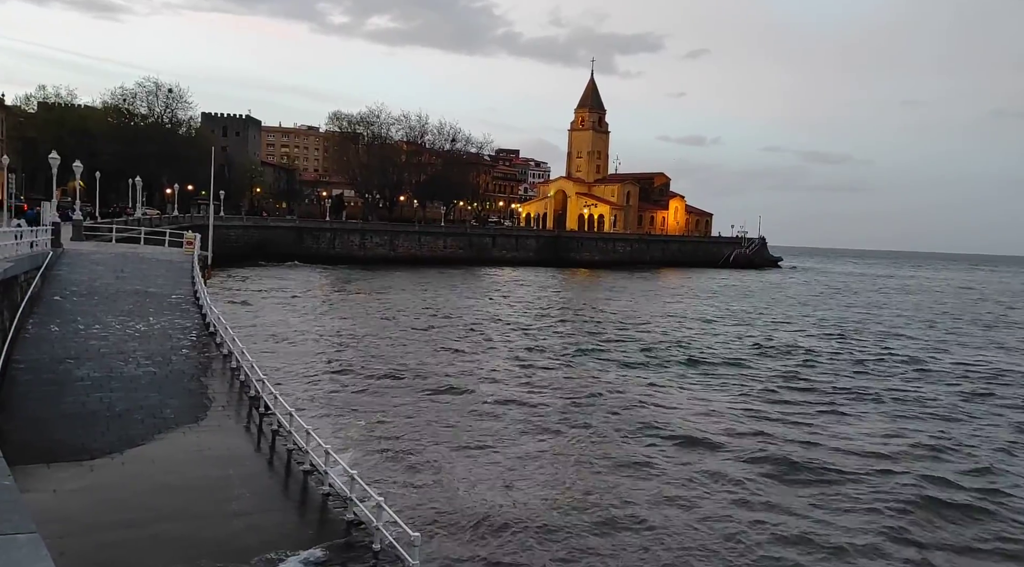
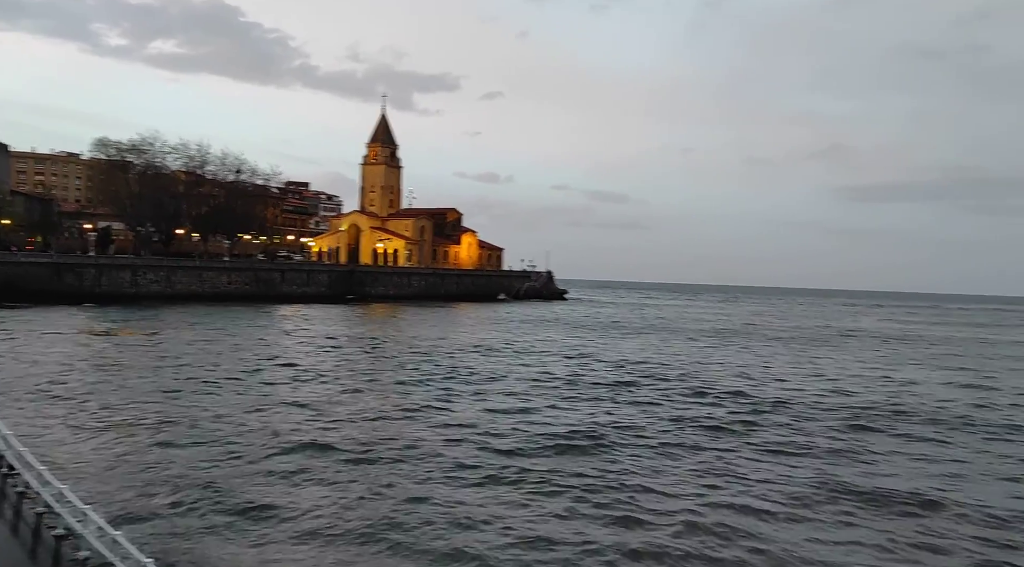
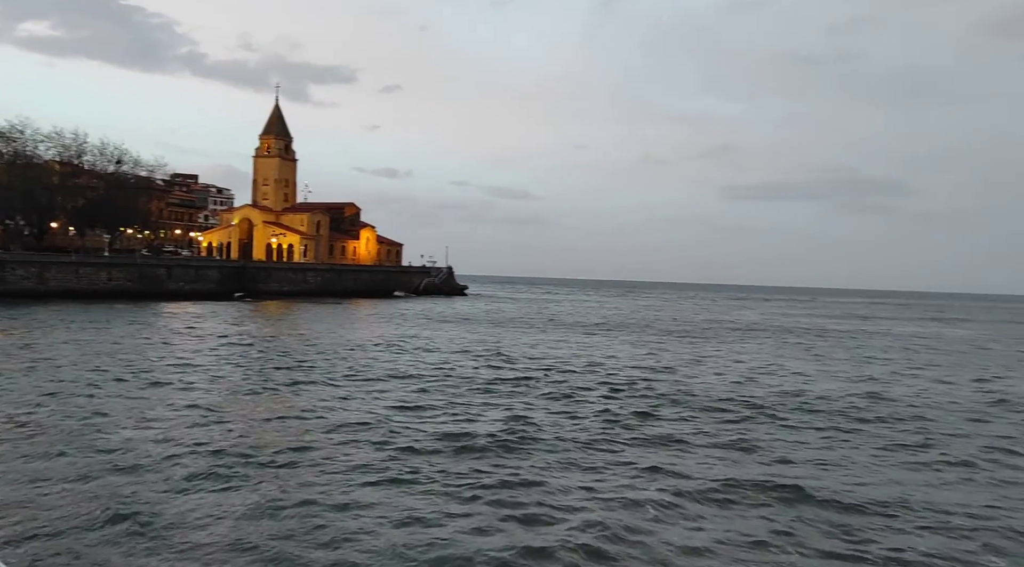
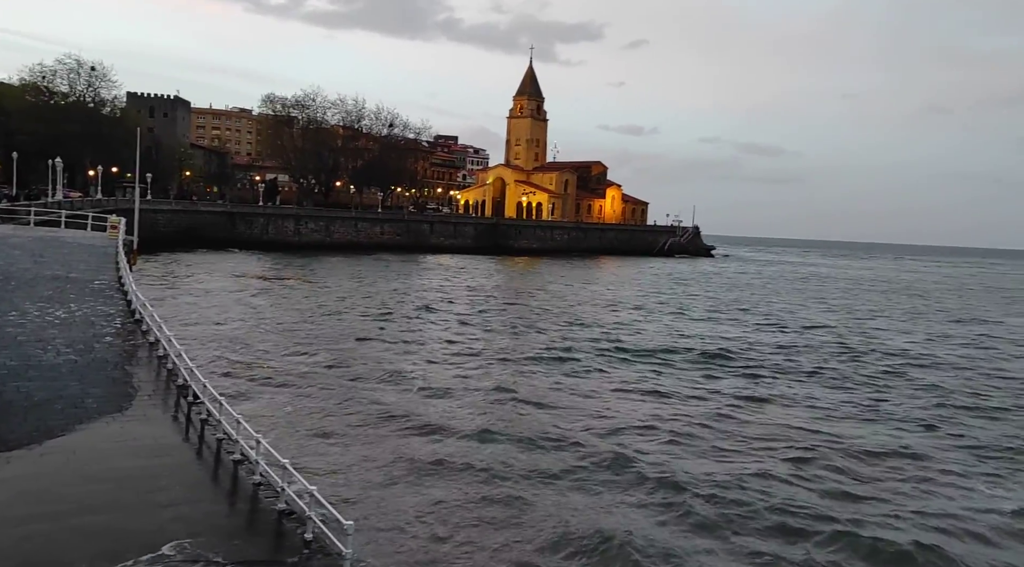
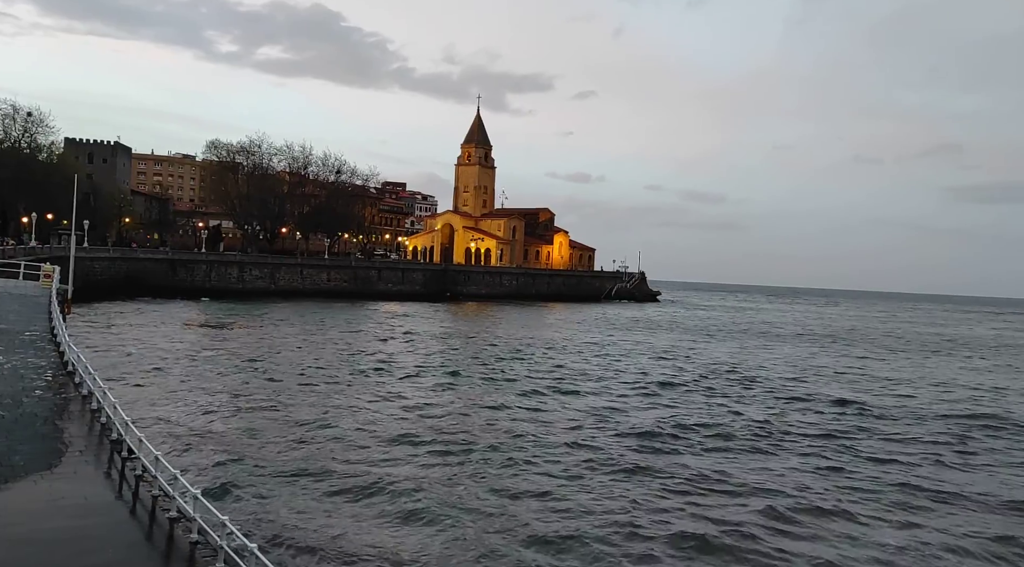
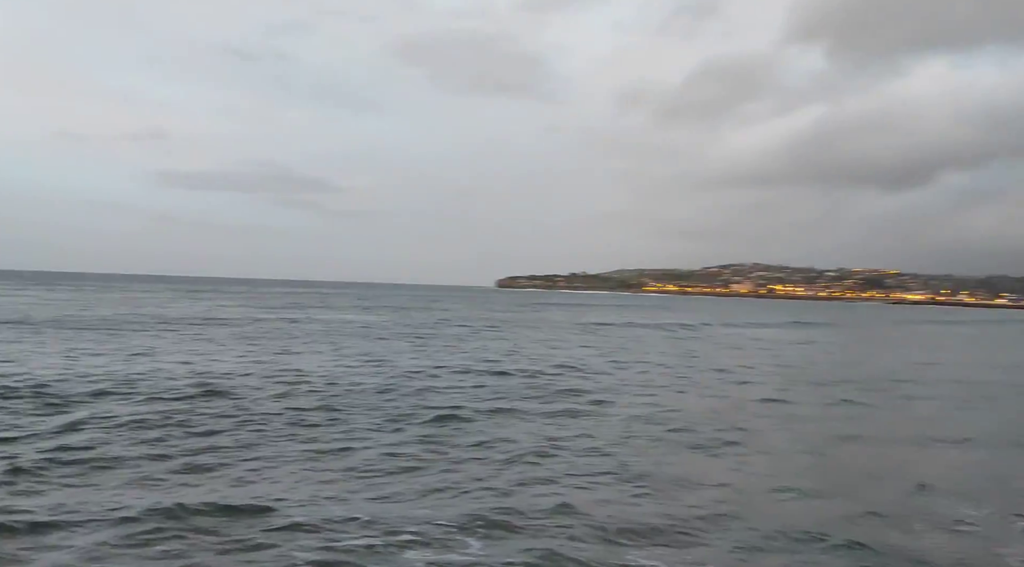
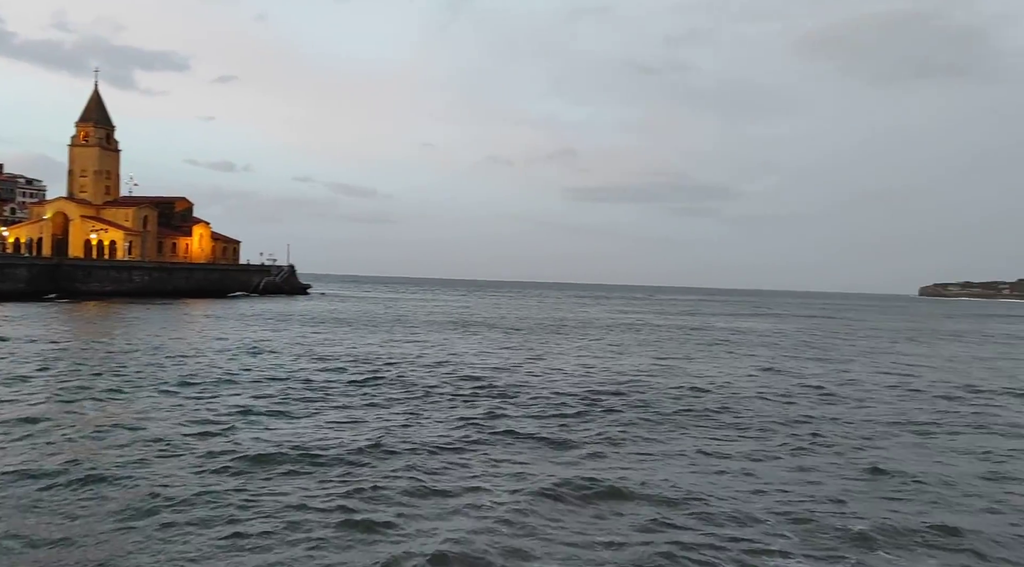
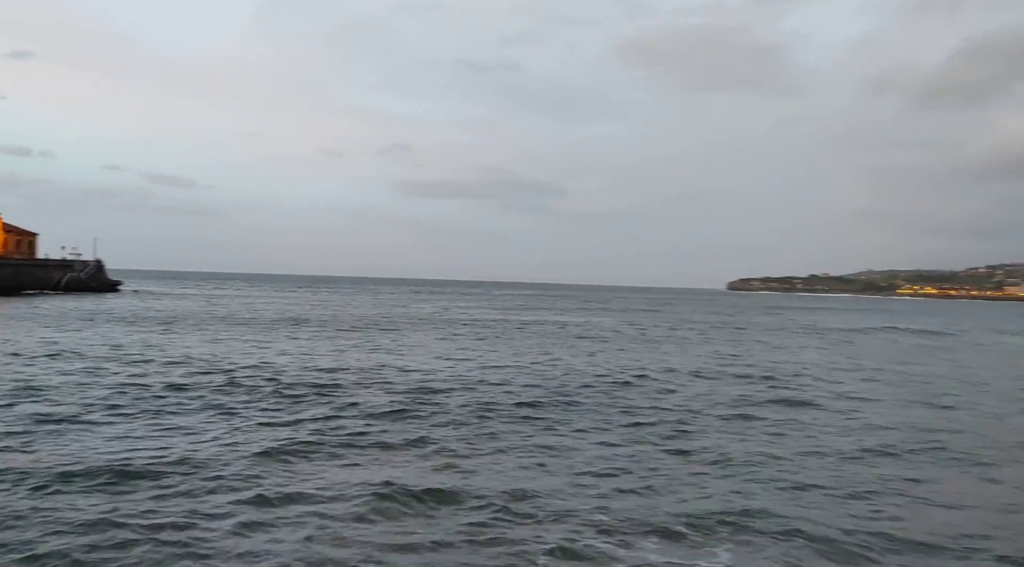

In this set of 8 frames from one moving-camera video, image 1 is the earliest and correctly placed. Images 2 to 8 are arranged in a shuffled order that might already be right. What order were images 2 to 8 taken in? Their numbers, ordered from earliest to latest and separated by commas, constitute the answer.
4, 5, 2, 3, 7, 8, 6
